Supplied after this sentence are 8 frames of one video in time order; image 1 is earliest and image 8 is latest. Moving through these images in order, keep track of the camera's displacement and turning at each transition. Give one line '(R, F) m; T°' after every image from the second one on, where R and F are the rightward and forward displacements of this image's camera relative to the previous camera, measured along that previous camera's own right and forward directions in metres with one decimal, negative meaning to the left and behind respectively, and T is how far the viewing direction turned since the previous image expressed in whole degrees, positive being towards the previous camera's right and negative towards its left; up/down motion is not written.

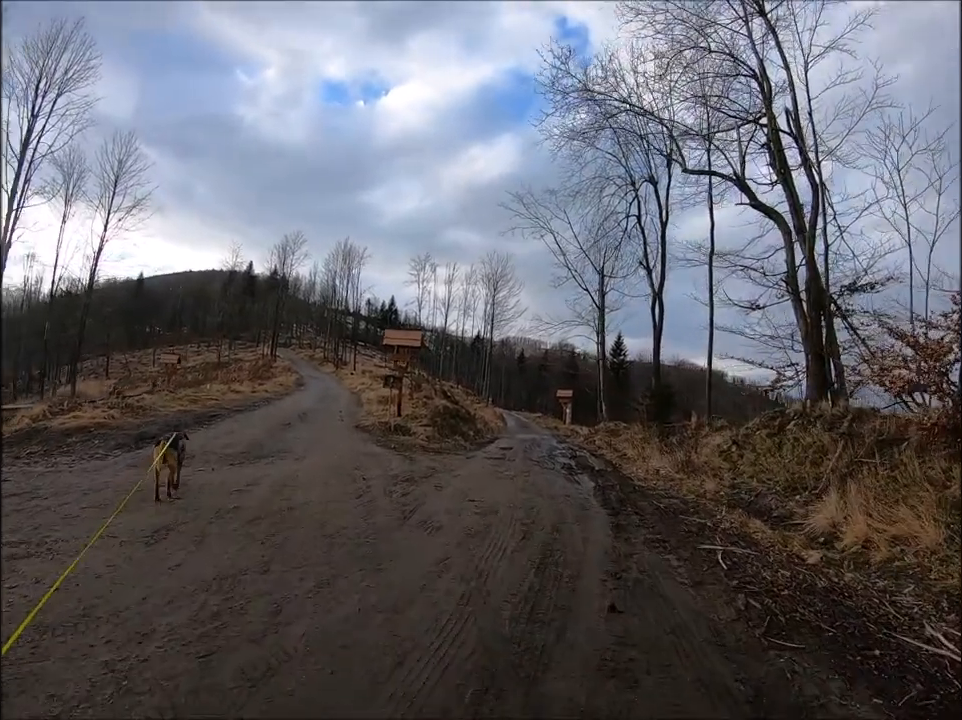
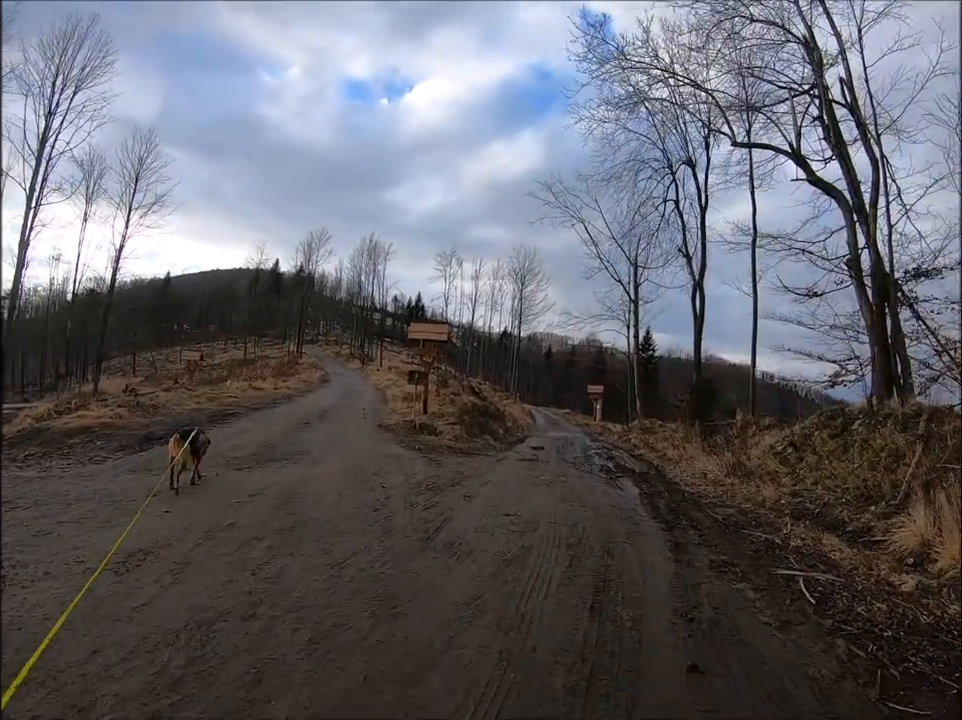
(-0.1, +1.2) m; -3°
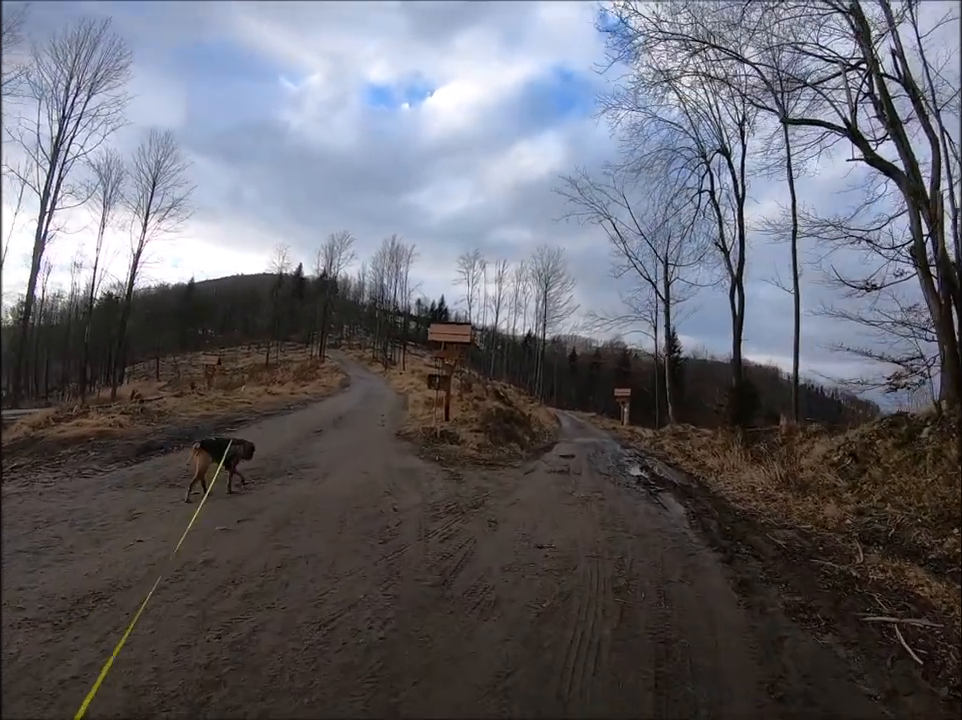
(0.0, +1.1) m; -2°
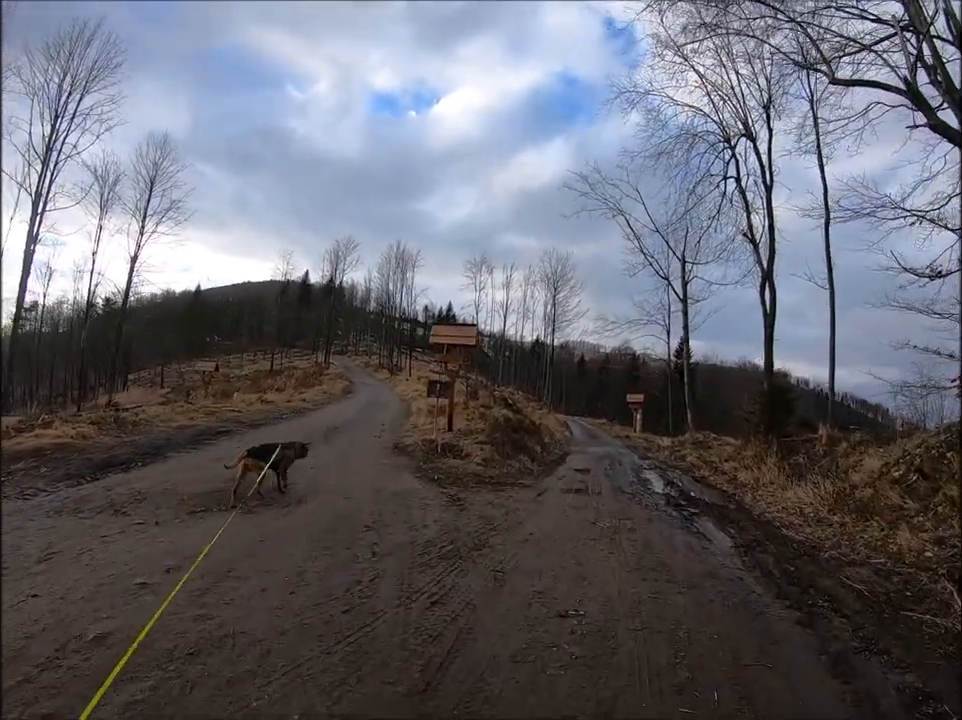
(+0.1, +1.5) m; -1°
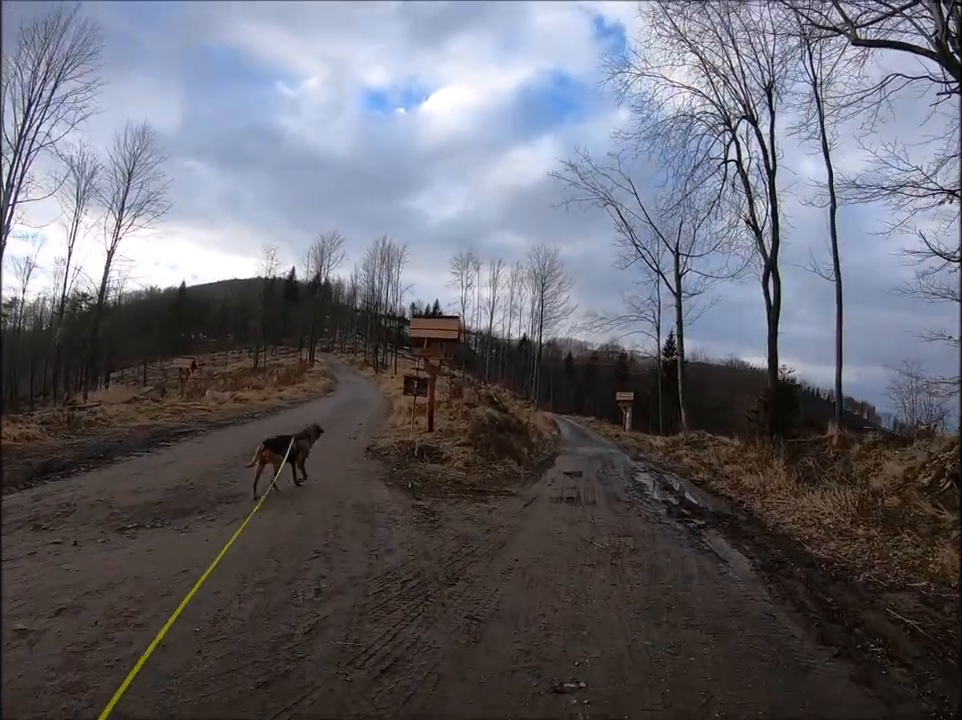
(+0.1, +1.1) m; +1°
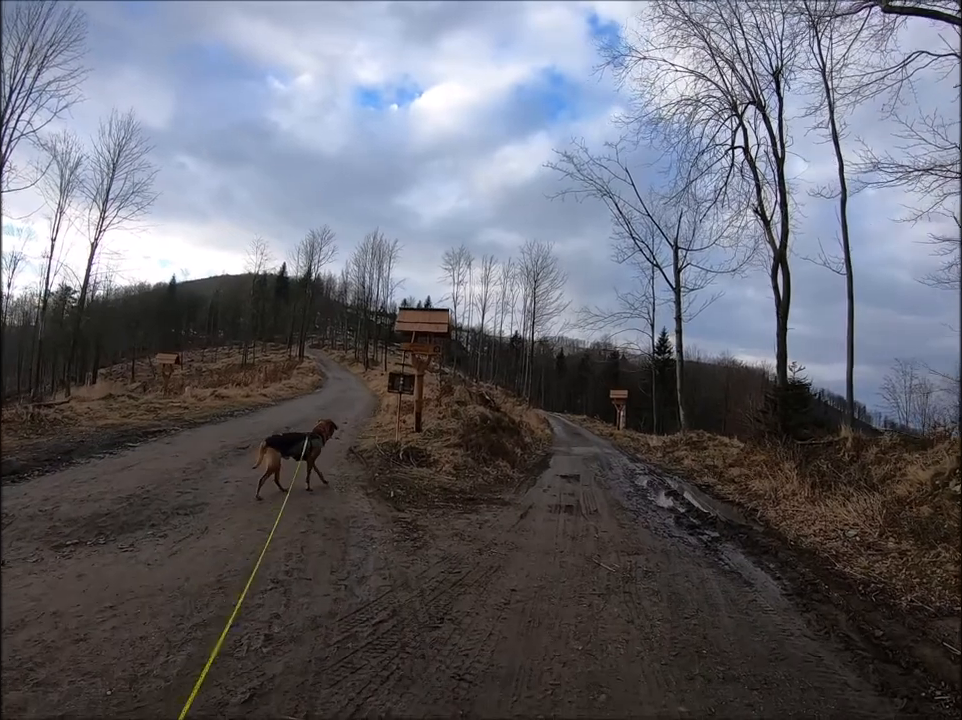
(0.0, +0.8) m; +1°
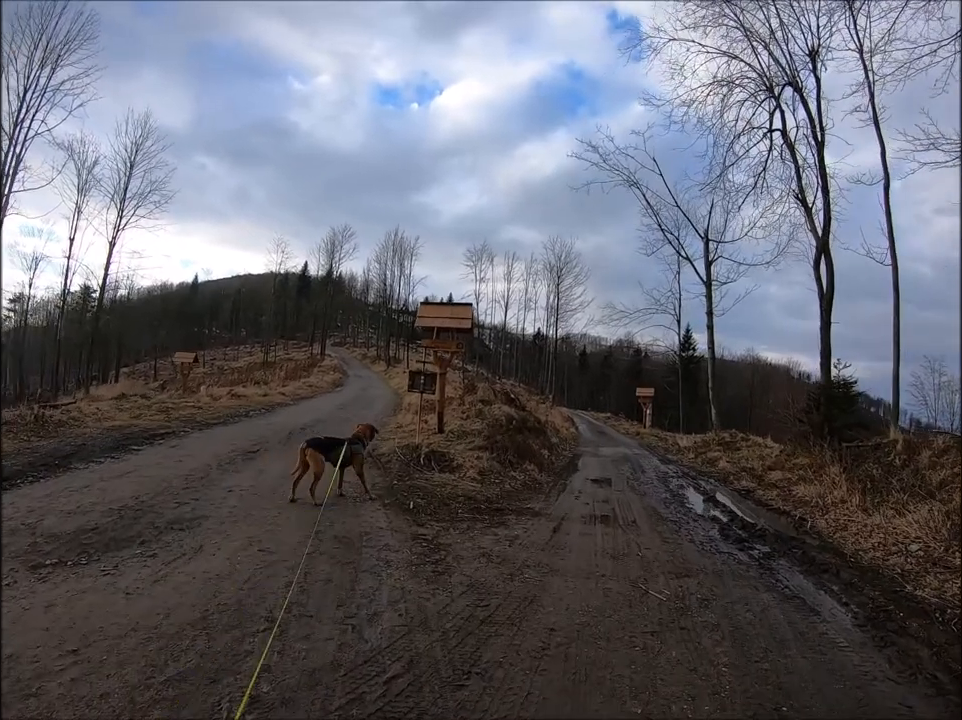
(-0.1, +0.7) m; -2°
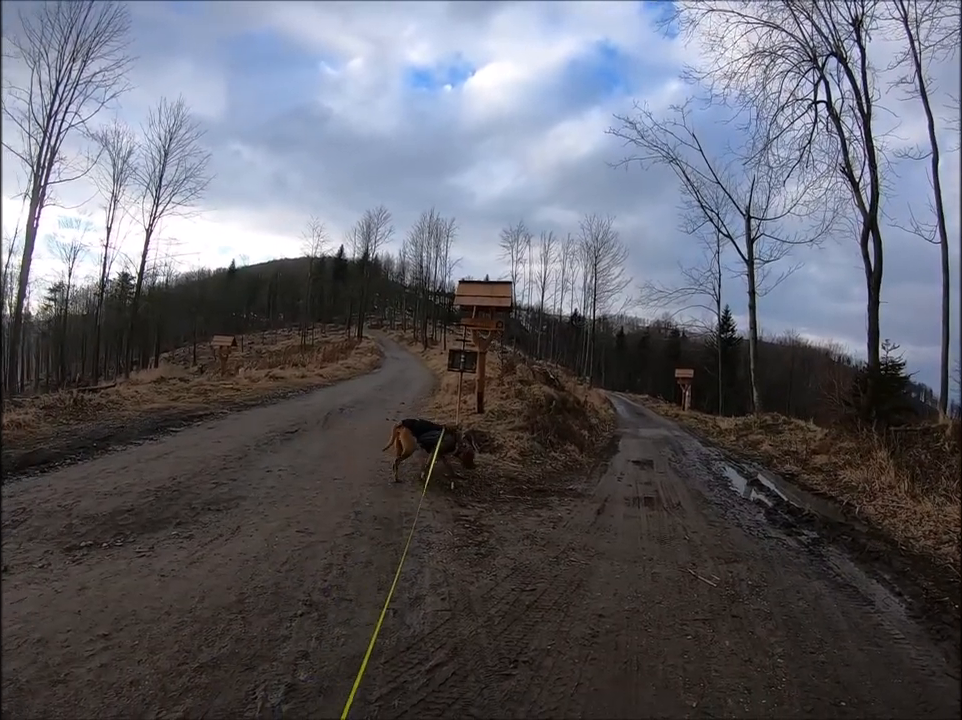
(-0.1, +0.2) m; -3°
